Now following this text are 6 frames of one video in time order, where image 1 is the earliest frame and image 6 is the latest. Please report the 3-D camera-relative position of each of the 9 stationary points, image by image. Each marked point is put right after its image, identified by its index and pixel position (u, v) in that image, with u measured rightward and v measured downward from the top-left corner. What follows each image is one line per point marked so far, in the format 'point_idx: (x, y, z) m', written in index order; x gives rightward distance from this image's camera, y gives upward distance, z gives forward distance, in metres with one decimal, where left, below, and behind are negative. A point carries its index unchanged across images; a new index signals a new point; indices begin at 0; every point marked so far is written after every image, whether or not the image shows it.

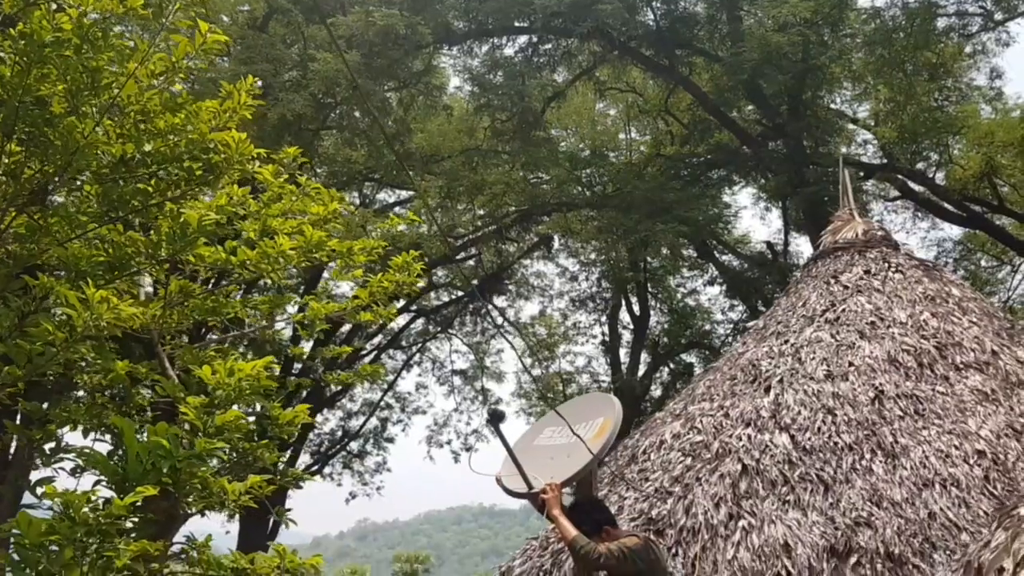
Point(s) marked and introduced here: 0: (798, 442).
0: (+1.8, -1.0, +6.1) m
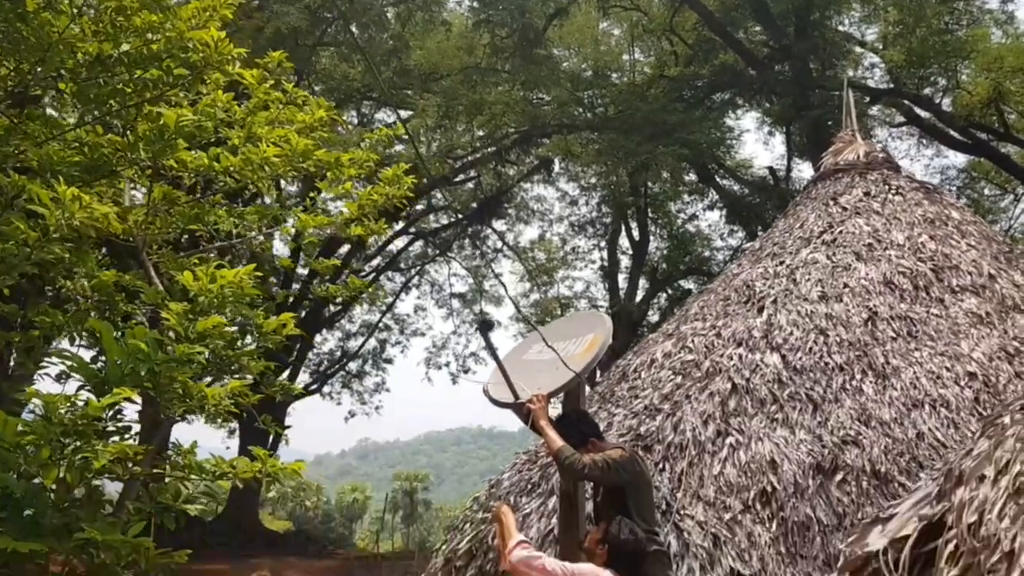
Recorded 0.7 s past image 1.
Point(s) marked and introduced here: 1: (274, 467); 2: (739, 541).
0: (+1.8, -0.5, +6.1) m
1: (-1.0, -0.7, +3.9) m
2: (+1.2, -1.4, +5.2) m
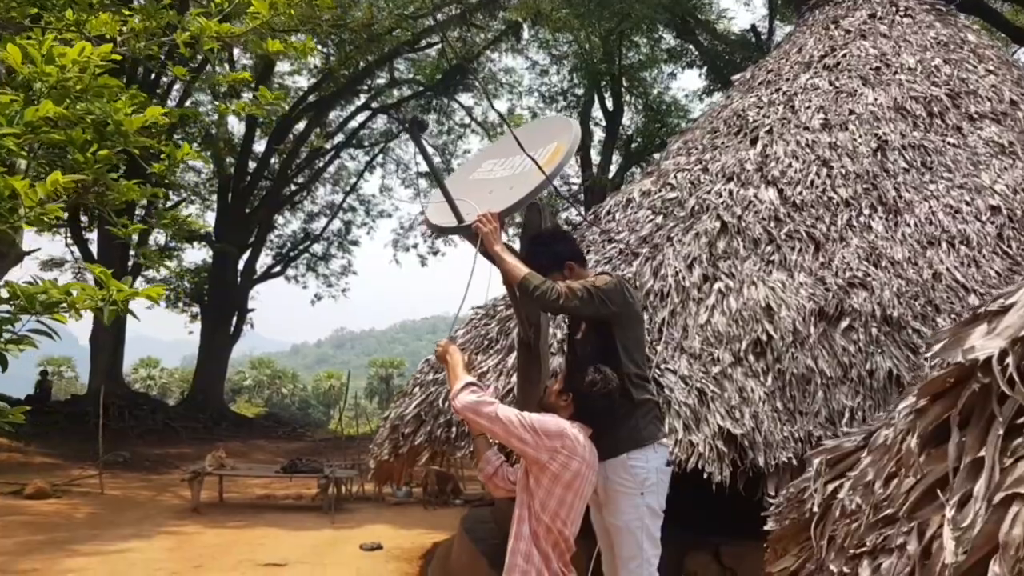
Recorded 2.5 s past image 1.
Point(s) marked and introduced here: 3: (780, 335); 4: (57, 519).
0: (+1.5, +0.5, +5.3) m
1: (-1.1, 0.0, +3.0) m
2: (+1.0, -0.5, +4.5) m
3: (+1.3, -0.2, +4.7) m
4: (-5.4, -2.8, +11.4) m
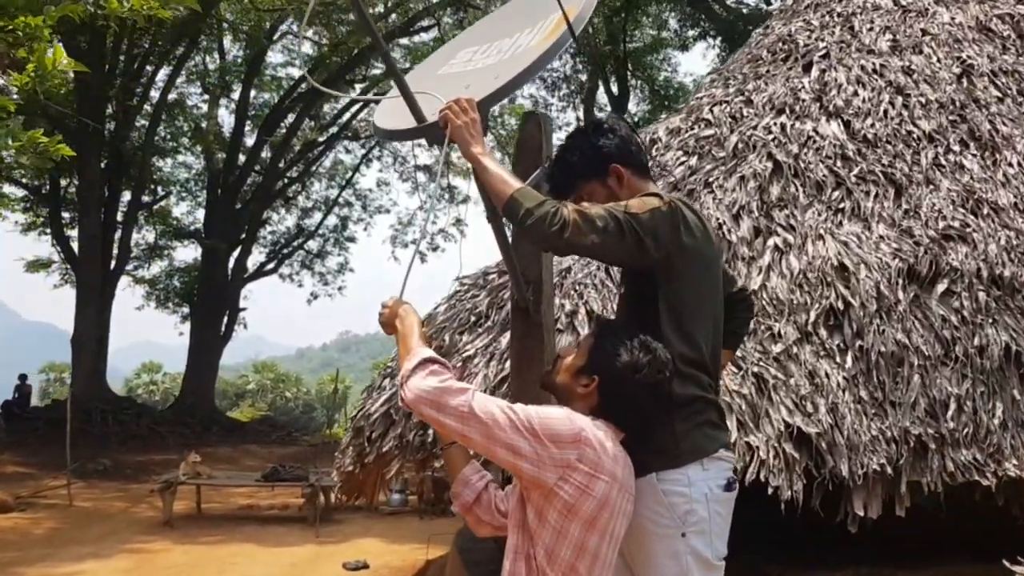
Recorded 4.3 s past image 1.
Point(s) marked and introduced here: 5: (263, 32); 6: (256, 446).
0: (+1.5, +0.7, +4.2) m
1: (-1.2, +0.1, +1.9) m
2: (+1.0, -0.3, +3.3) m
3: (+1.3, 0.0, +3.5) m
4: (-5.4, -2.7, +10.3) m
5: (-4.5, +4.6, +17.2) m
6: (-5.1, -3.1, +19.1) m
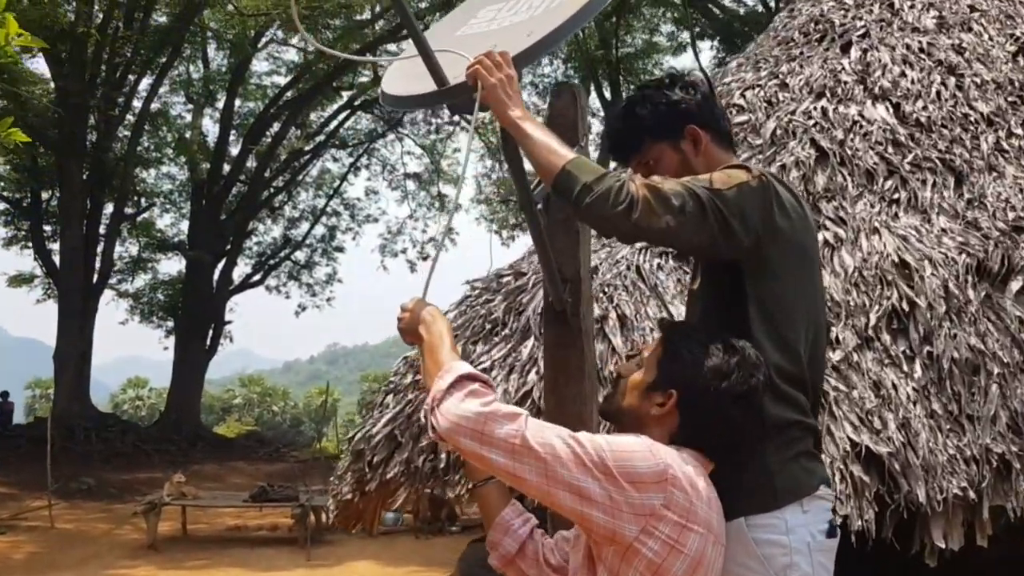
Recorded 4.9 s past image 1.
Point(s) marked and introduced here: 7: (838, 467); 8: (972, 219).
0: (+1.5, +0.7, +3.8) m
1: (-1.1, +0.1, +1.5) m
2: (+1.1, -0.3, +2.9) m
3: (+1.3, 0.0, +3.1) m
4: (-5.4, -2.8, +9.8) m
5: (-4.6, +4.3, +16.7) m
6: (-5.2, -3.4, +18.6) m
7: (+0.9, -0.5, +2.8) m
8: (+1.6, +0.2, +3.4) m
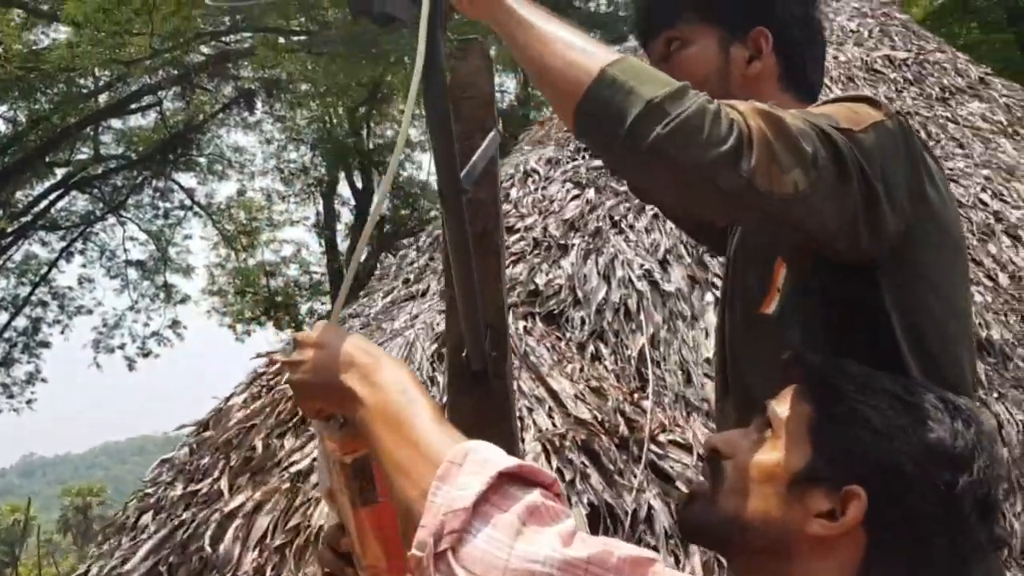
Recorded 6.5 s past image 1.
0: (+0.9, +0.4, +3.3) m
1: (-1.0, +0.1, +0.4) m
2: (+0.7, -0.5, +2.3) m
3: (+0.9, -0.2, +2.6) m
4: (-7.3, -3.5, +6.9) m
5: (-8.6, +2.9, +14.5) m
6: (-9.6, -5.0, +15.3) m
7: (+0.6, -0.6, +2.1) m
8: (+1.1, 0.0, +3.0) m
